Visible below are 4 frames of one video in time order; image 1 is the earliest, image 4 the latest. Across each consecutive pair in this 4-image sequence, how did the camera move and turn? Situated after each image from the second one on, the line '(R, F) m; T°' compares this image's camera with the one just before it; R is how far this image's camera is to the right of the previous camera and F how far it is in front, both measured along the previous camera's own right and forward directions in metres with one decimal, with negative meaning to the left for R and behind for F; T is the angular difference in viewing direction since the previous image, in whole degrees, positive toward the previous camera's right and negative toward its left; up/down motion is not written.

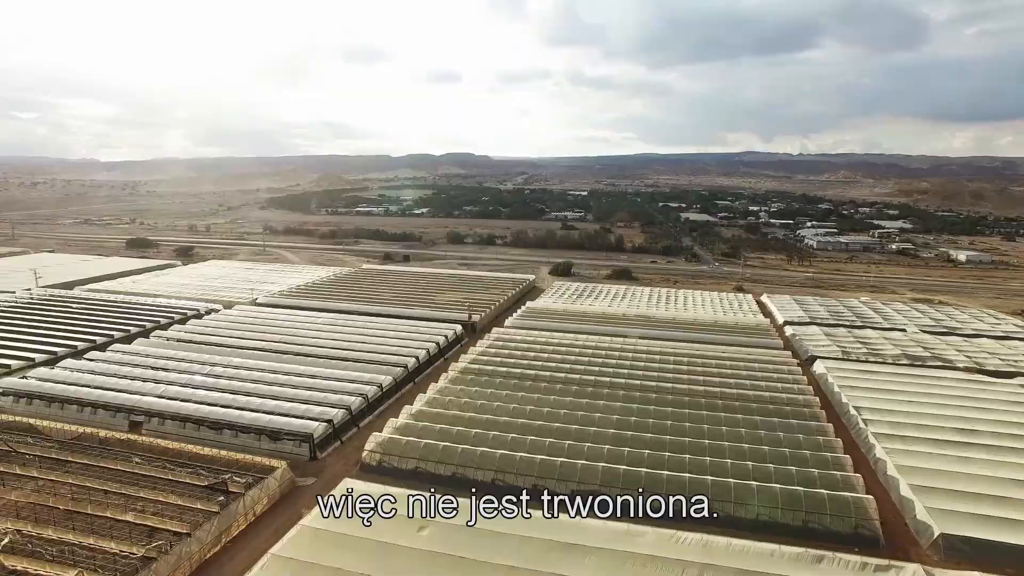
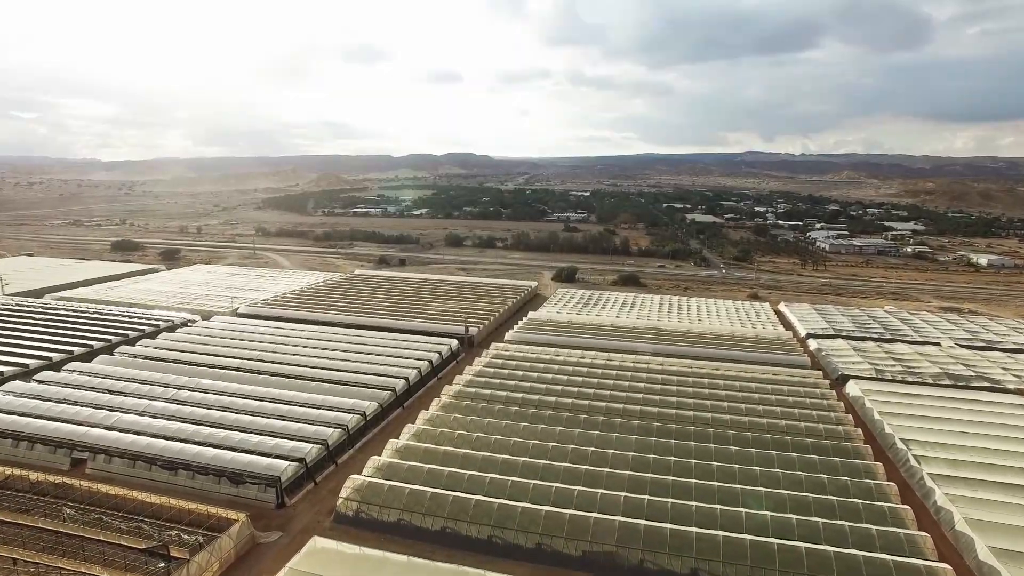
(0.0, +1.7) m; 0°
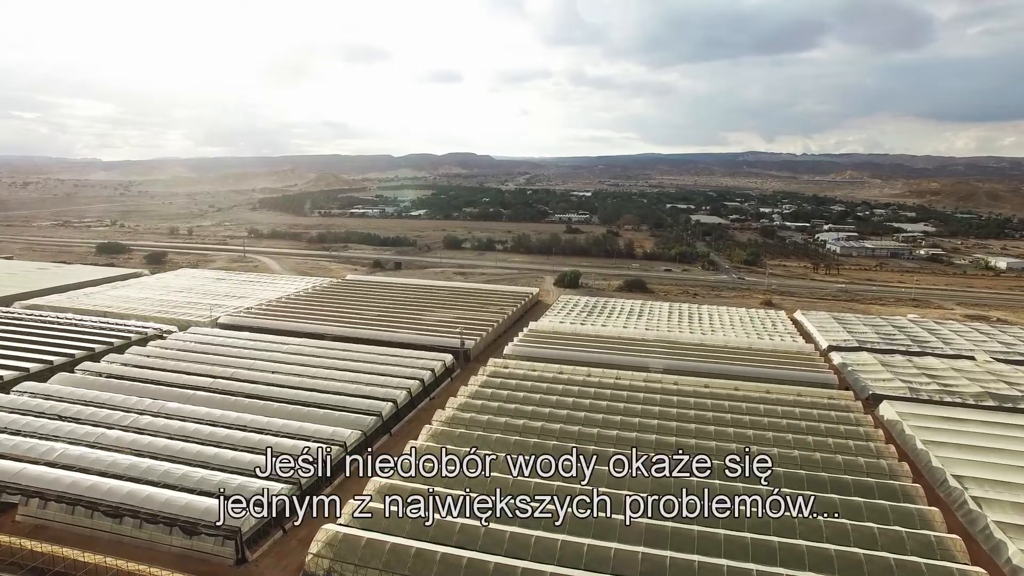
(0.0, +1.5) m; 0°
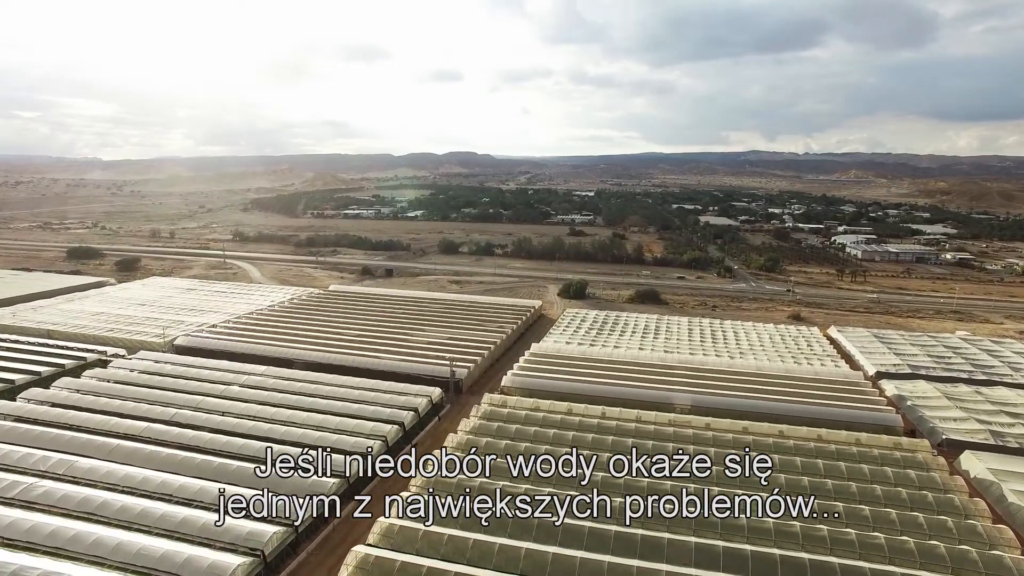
(0.0, +2.7) m; 0°
